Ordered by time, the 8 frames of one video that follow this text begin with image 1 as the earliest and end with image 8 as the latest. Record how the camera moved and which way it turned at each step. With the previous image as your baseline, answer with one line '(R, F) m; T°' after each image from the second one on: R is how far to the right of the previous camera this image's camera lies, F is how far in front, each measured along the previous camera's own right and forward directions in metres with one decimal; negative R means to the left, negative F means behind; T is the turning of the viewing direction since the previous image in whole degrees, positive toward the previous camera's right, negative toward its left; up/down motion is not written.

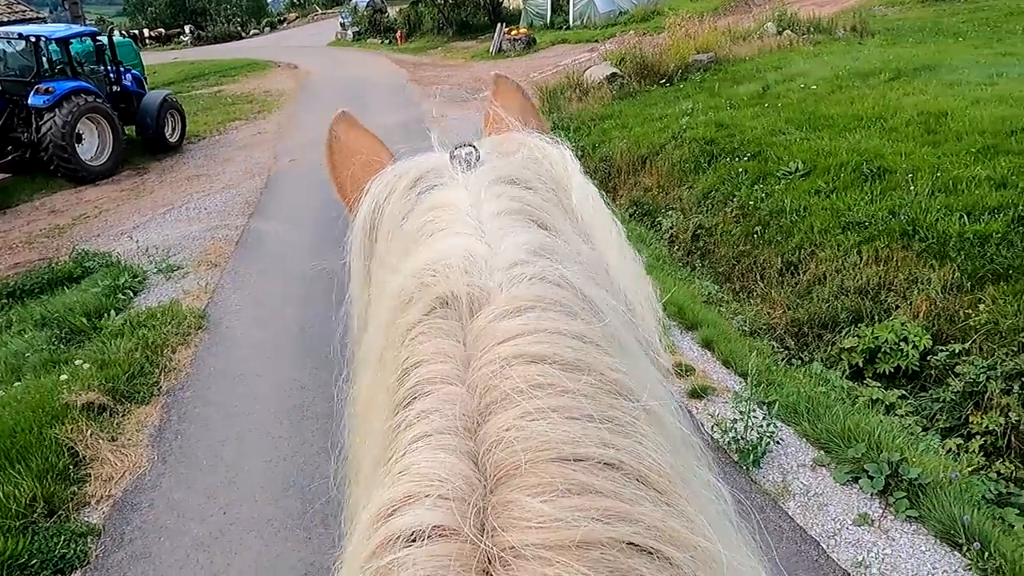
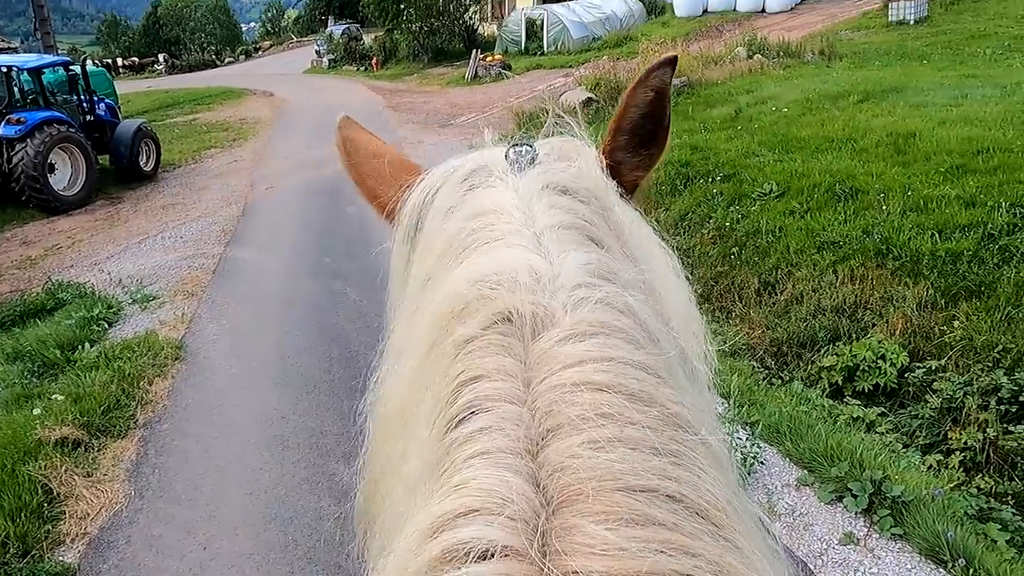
(0.0, 0.0) m; +2°
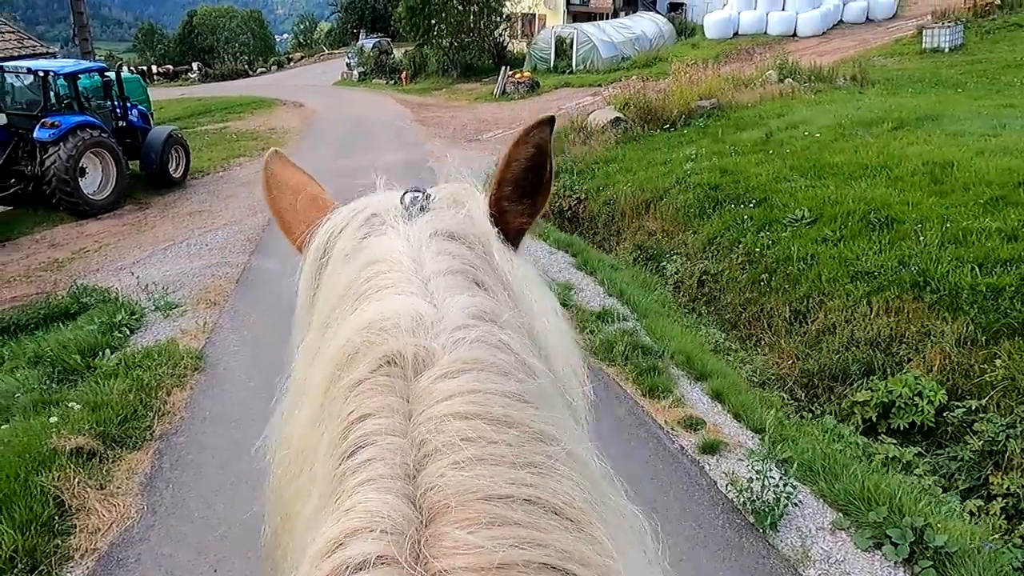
(0.0, +0.1) m; -2°
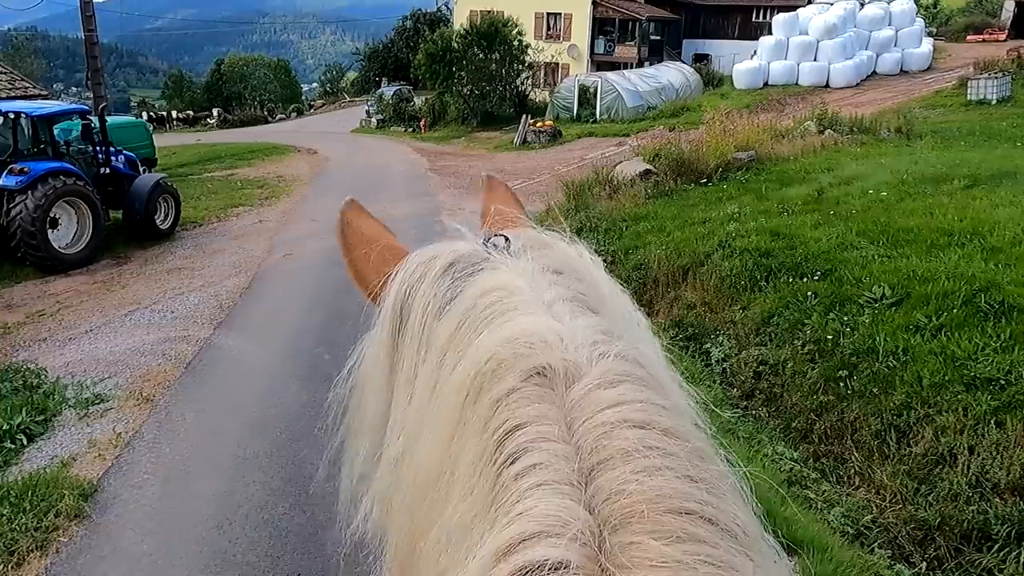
(+0.1, +1.3) m; -2°
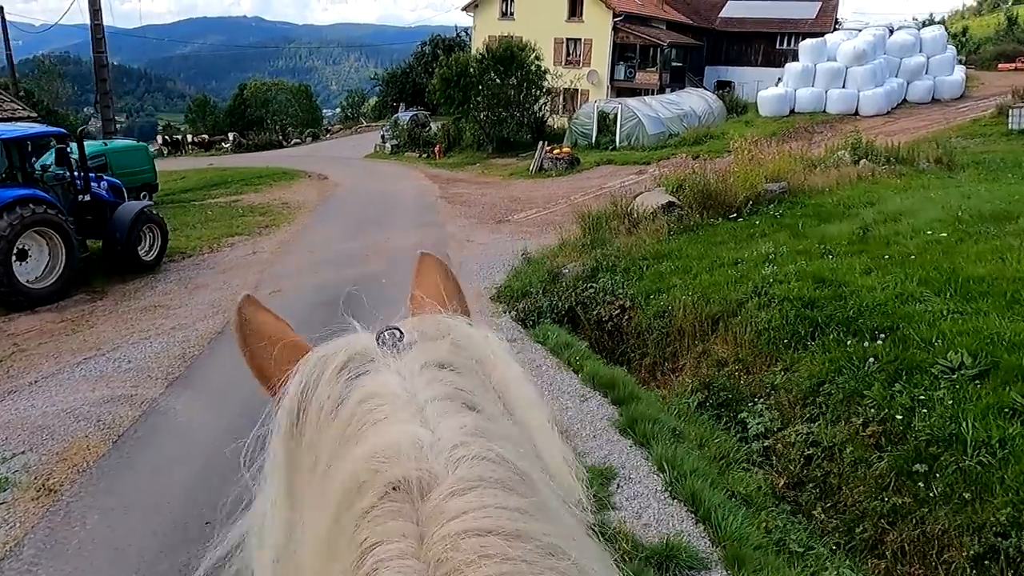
(+0.1, +1.0) m; -1°
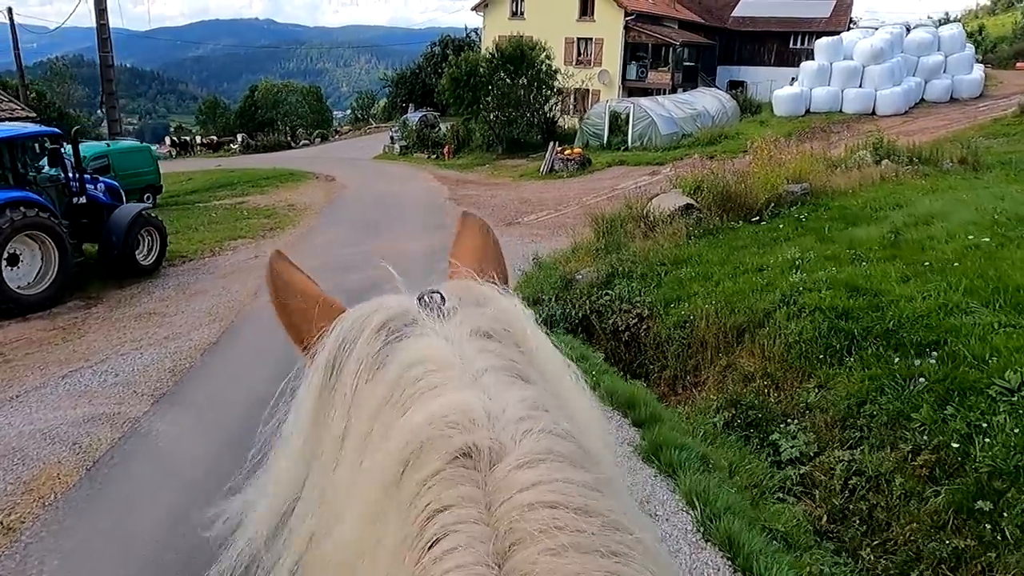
(0.0, +0.4) m; -1°
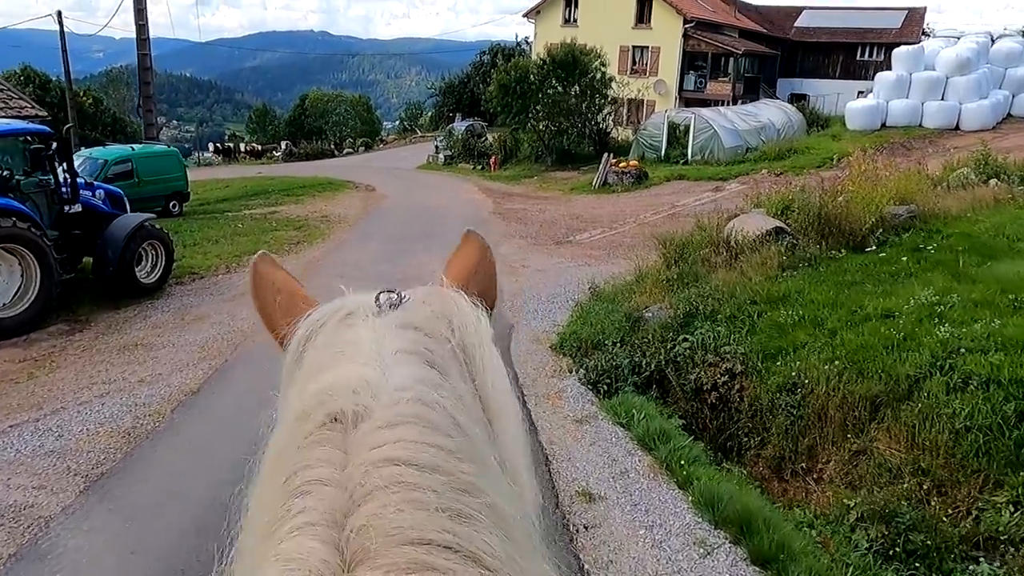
(-0.1, +1.6) m; -3°
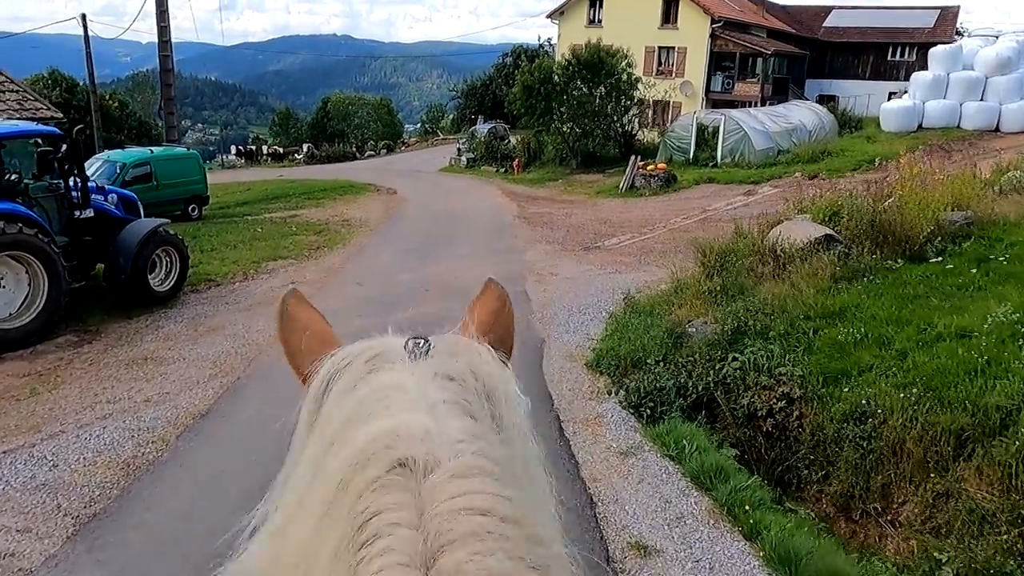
(-0.1, +0.5) m; -2°
